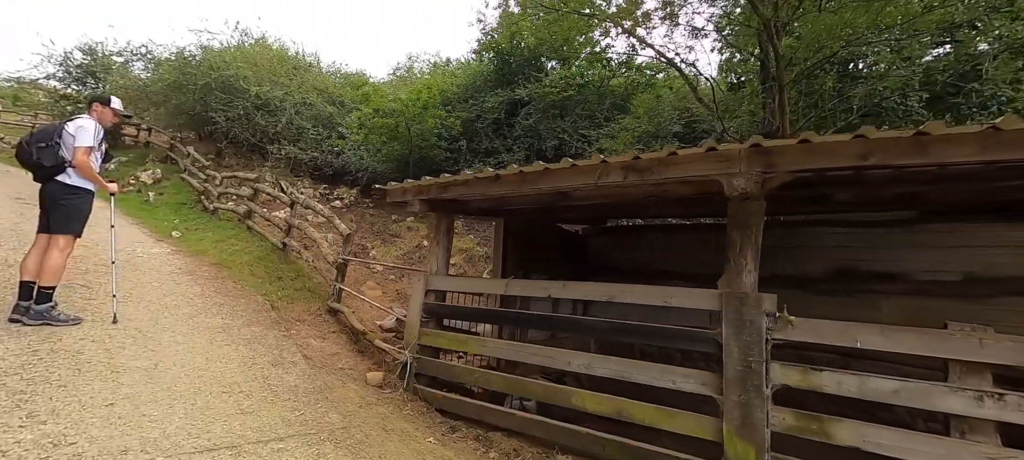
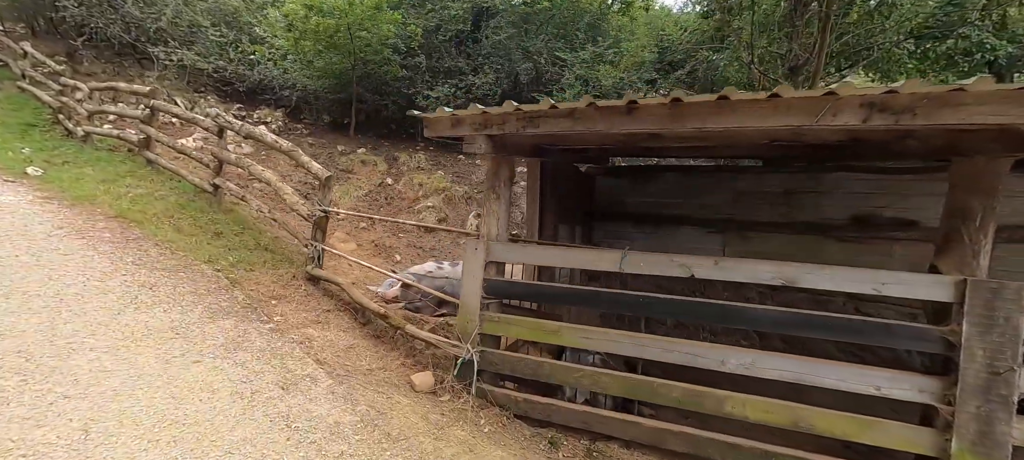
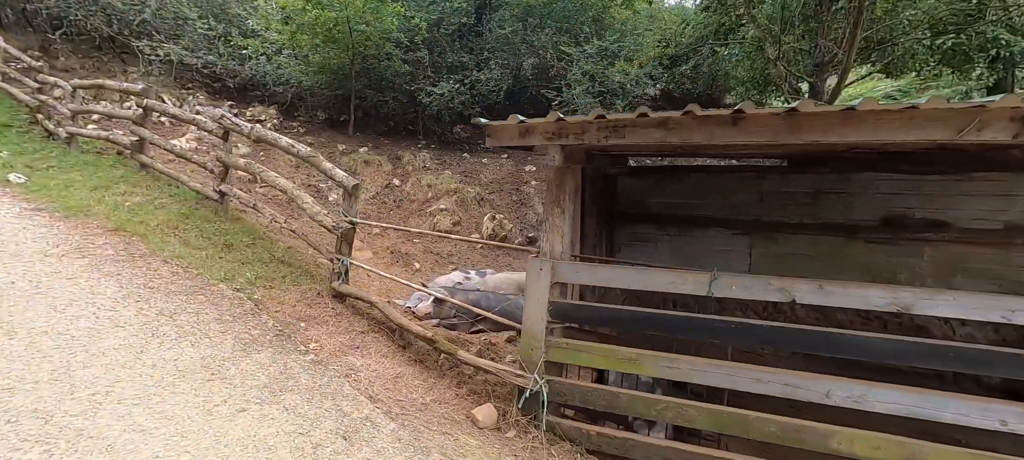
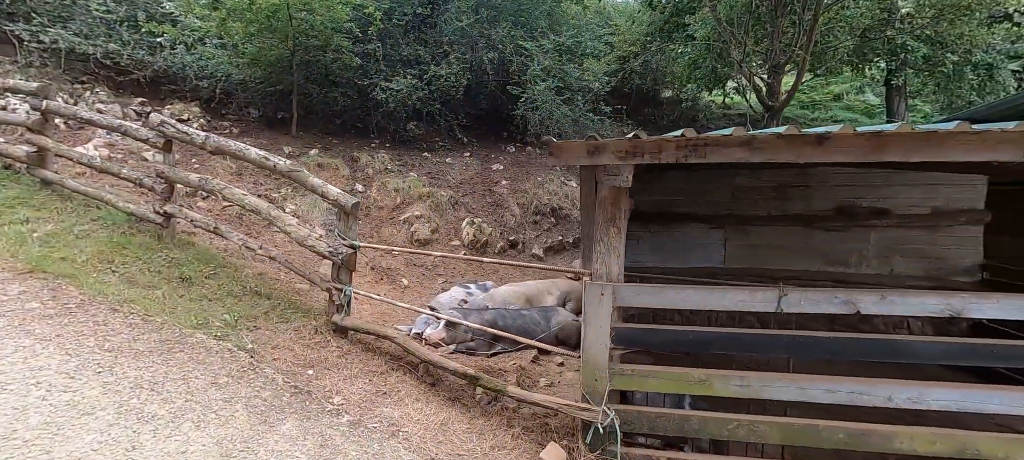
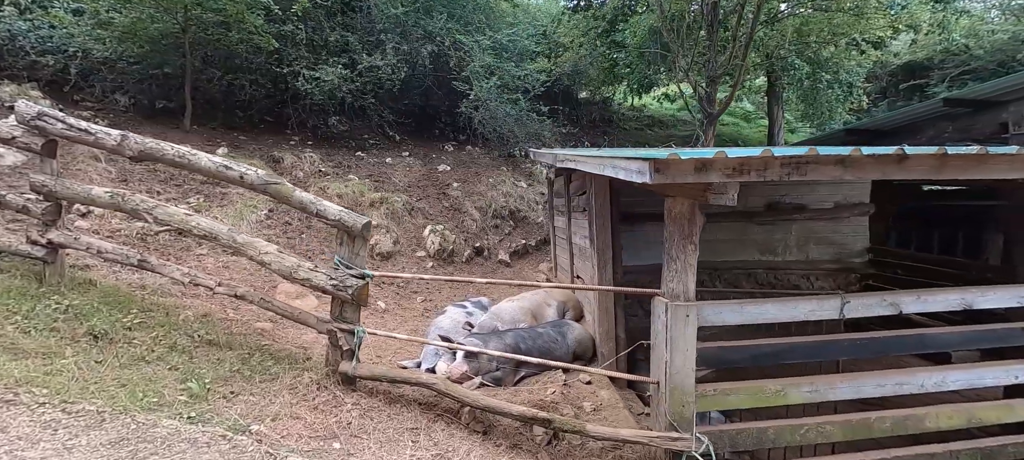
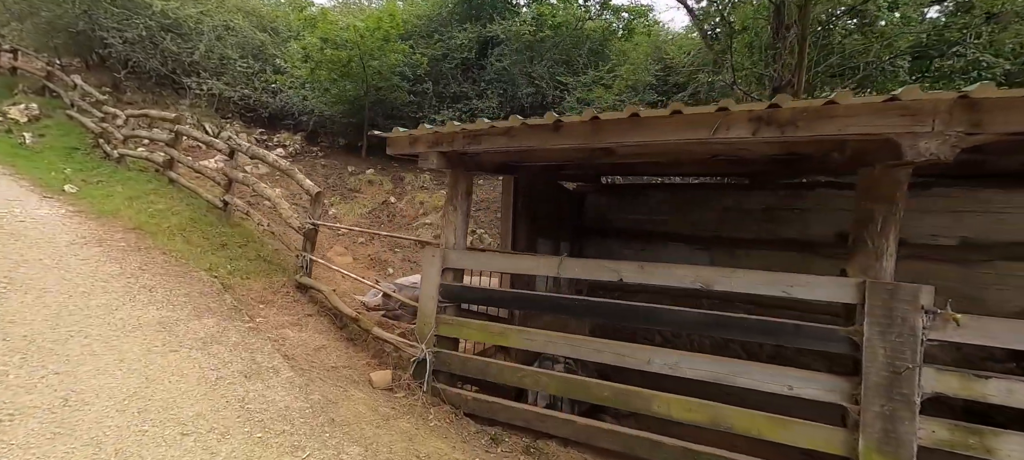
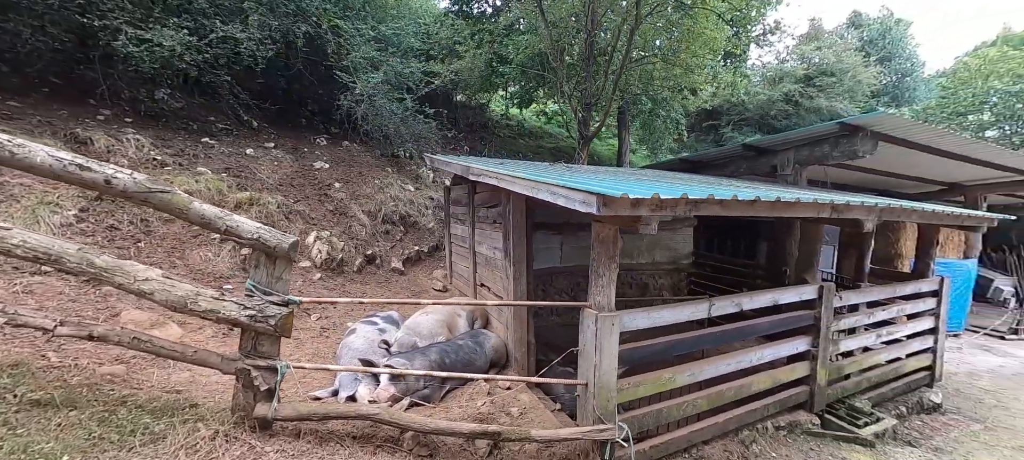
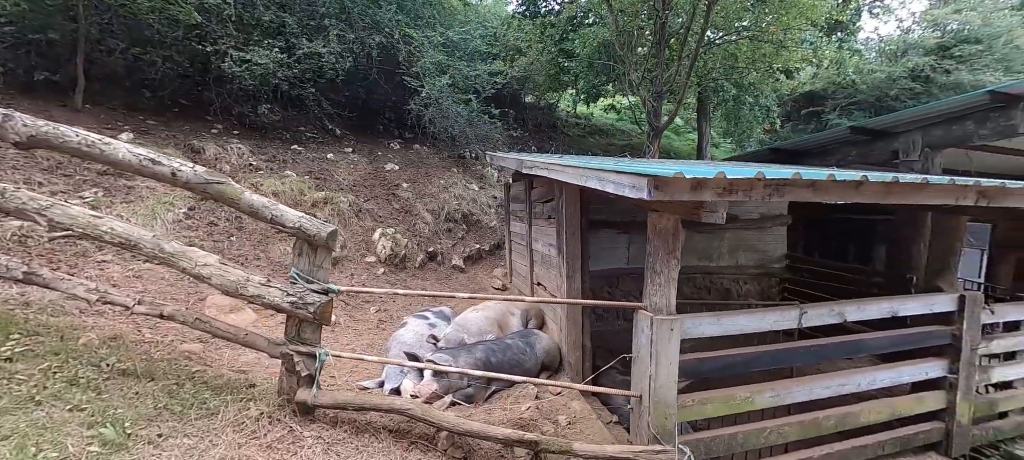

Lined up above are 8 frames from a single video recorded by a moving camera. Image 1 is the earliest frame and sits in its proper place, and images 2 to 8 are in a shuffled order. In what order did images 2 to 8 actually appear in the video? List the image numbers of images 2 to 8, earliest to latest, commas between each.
6, 2, 3, 4, 5, 8, 7
